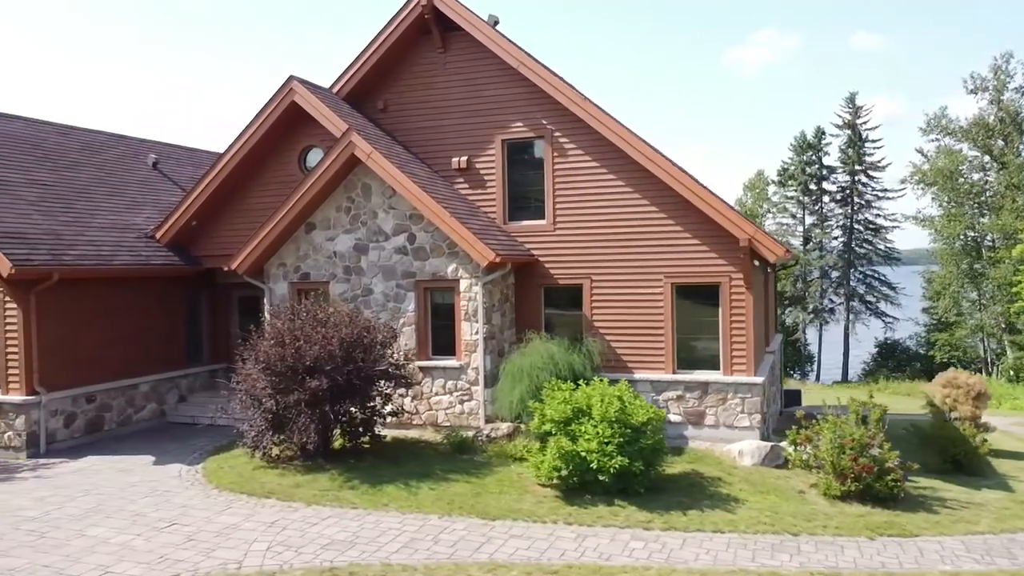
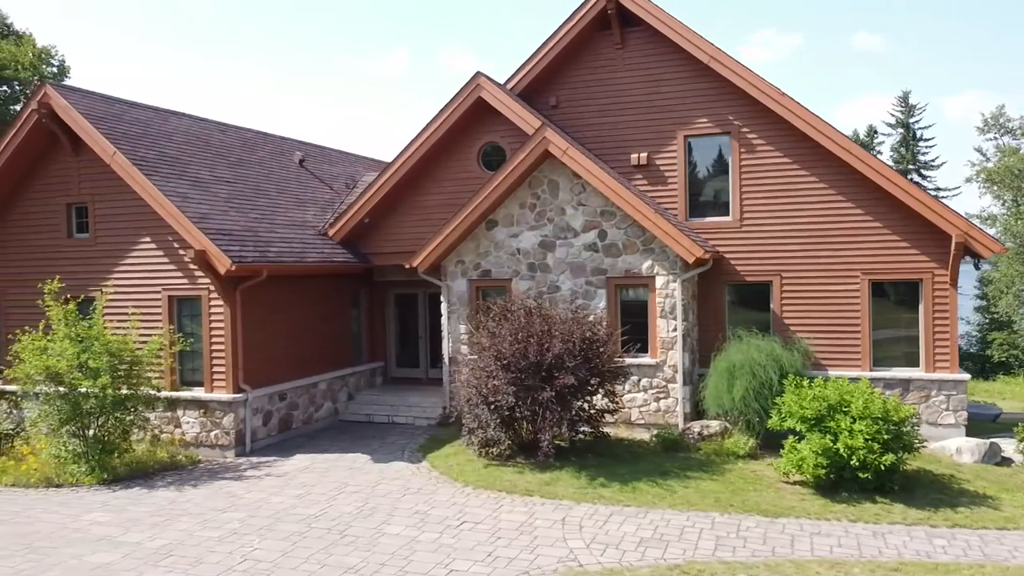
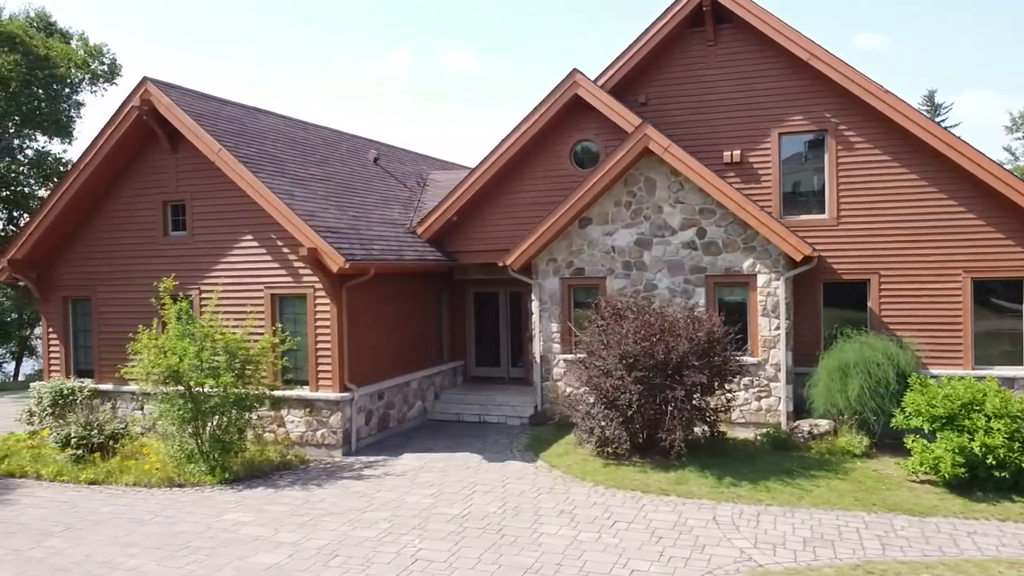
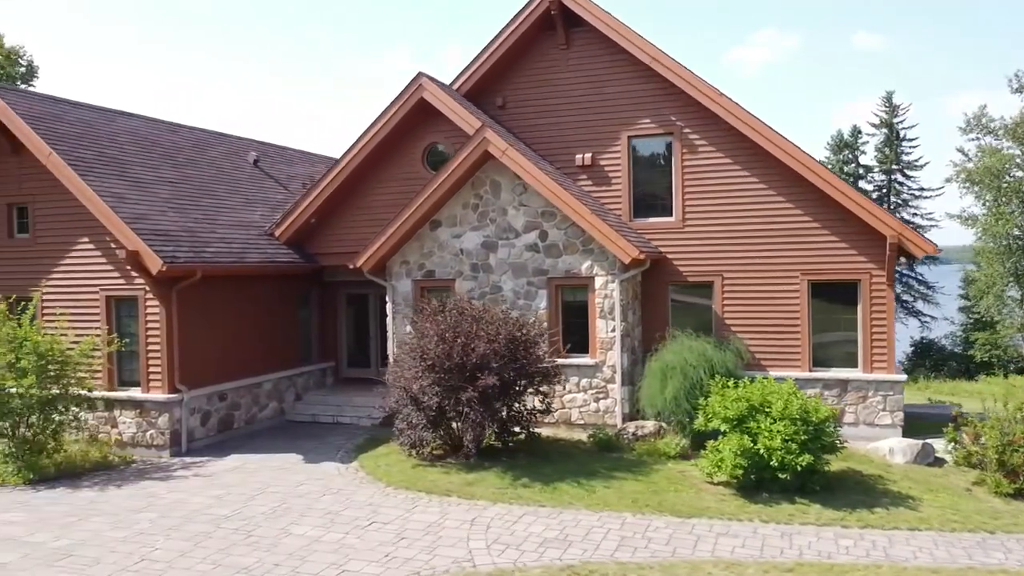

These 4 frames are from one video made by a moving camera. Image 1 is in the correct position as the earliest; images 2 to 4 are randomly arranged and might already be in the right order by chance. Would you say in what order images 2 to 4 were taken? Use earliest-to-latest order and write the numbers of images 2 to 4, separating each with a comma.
4, 2, 3
